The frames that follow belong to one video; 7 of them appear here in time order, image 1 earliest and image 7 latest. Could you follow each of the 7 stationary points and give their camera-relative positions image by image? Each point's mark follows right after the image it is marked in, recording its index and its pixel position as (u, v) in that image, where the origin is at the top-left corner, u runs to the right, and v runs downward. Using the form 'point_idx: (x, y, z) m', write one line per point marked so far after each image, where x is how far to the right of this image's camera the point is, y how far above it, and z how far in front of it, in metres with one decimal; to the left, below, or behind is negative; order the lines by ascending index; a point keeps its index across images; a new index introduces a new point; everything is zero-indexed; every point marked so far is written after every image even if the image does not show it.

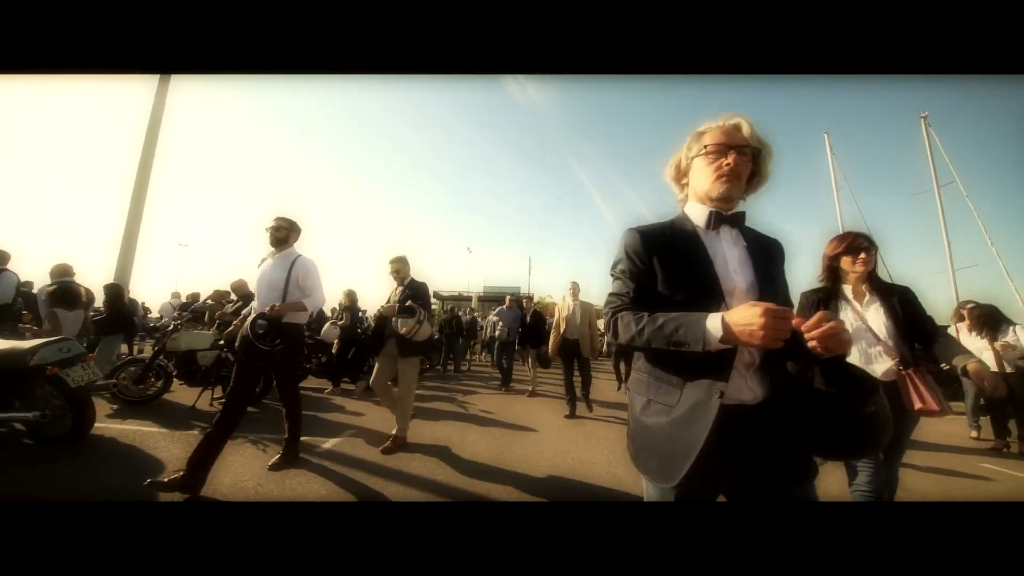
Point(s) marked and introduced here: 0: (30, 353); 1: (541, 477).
0: (-5.3, -0.7, +3.7) m
1: (+0.3, -1.6, +2.9) m
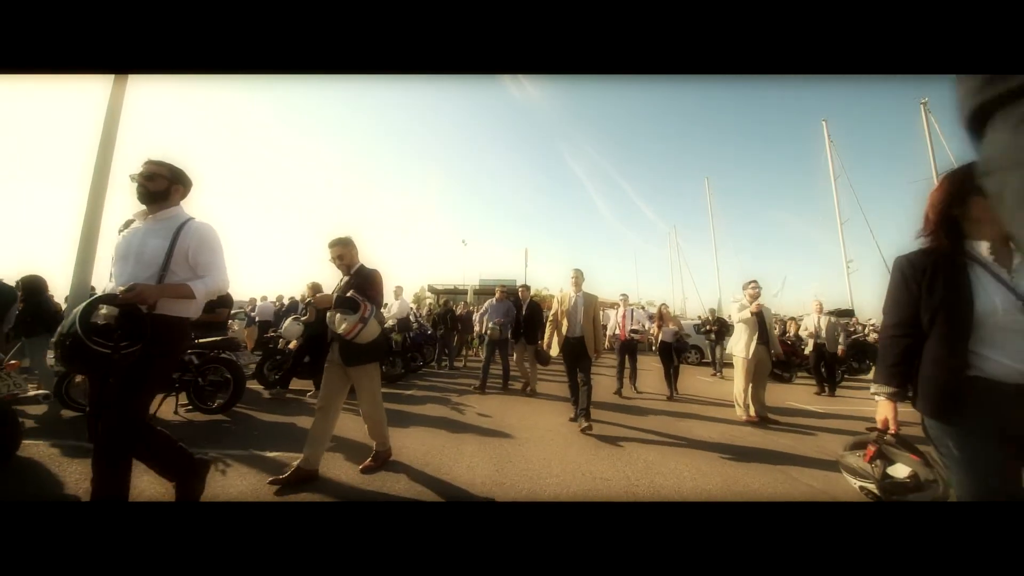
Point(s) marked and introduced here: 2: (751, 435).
0: (-5.3, -0.7, +3.1) m
1: (+0.3, -1.5, +2.3) m
2: (+3.1, -2.0, +4.4) m
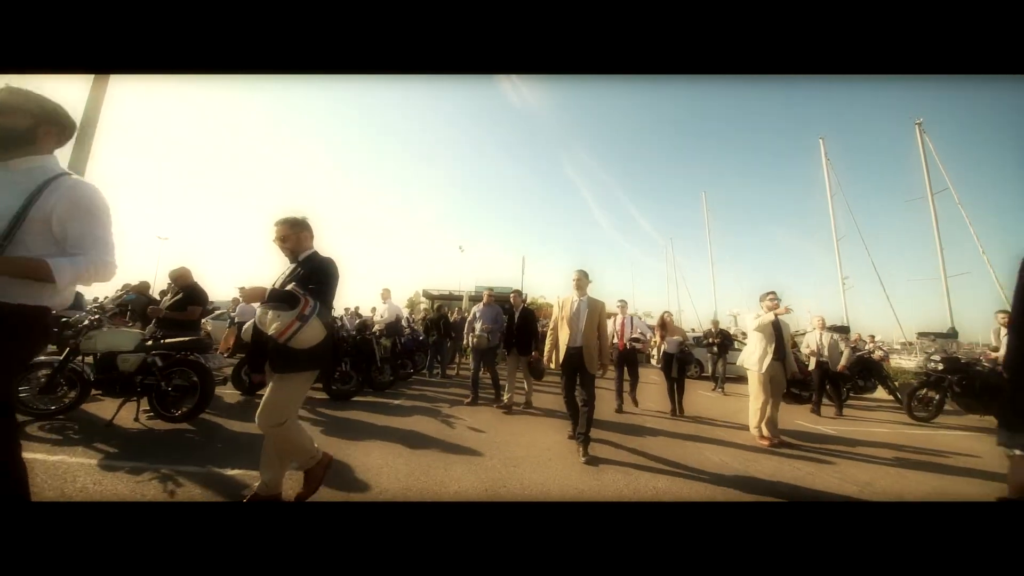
0: (-5.3, -0.5, +2.7) m
1: (+0.3, -1.5, +1.9) m
2: (+3.0, -2.1, +4.0) m
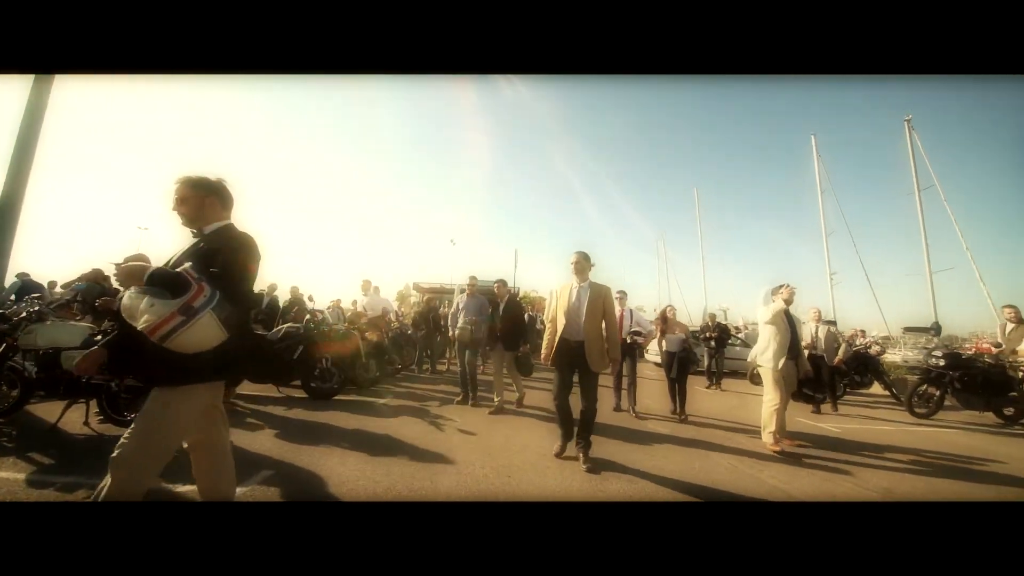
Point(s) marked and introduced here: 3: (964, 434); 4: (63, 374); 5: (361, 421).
0: (-5.3, -0.4, +2.1) m
1: (+0.2, -1.5, +1.6) m
2: (+2.9, -2.0, +3.7) m
3: (+8.6, -2.8, +6.5) m
4: (-5.1, -1.0, +3.8) m
5: (-2.1, -1.8, +4.7) m
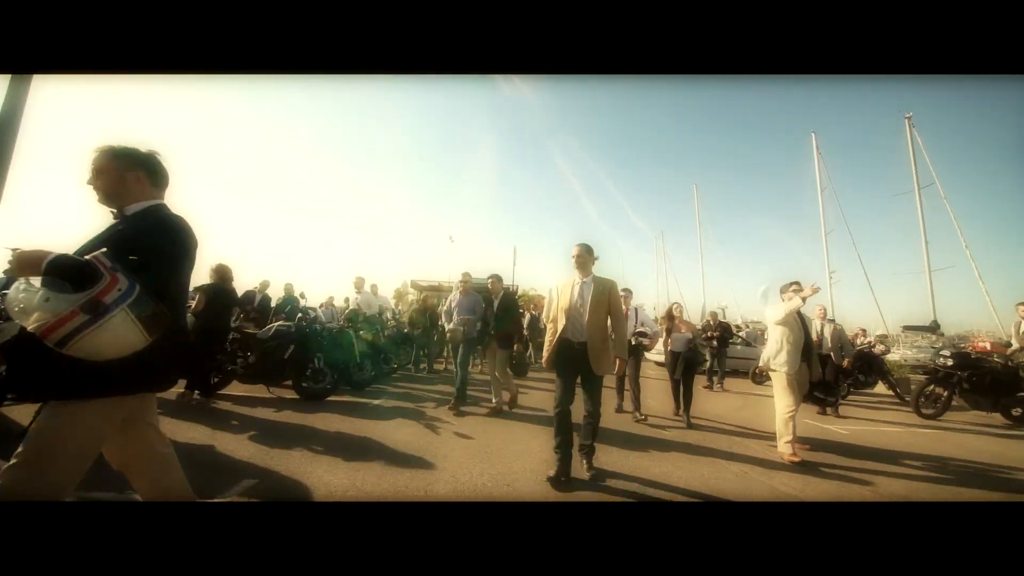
0: (-5.3, -0.4, +1.9) m
1: (+0.2, -1.4, +1.4) m
2: (+2.9, -2.0, +3.6) m
3: (+8.6, -2.8, +6.3) m
4: (-5.1, -0.9, +3.6) m
5: (-2.1, -1.8, +4.4) m
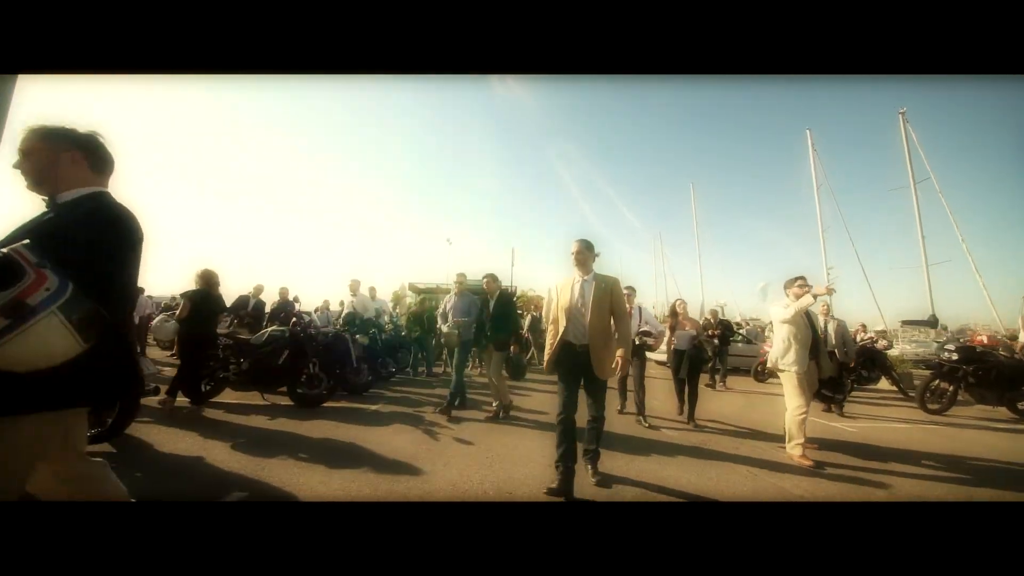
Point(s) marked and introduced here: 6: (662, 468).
0: (-5.3, -0.5, +1.8) m
1: (+0.3, -1.4, +1.2) m
2: (+3.0, -1.9, +3.4) m
3: (+8.7, -2.6, +6.2) m
4: (-5.1, -1.0, +3.4) m
5: (-2.1, -1.8, +4.3) m
6: (+1.6, -1.9, +3.6) m
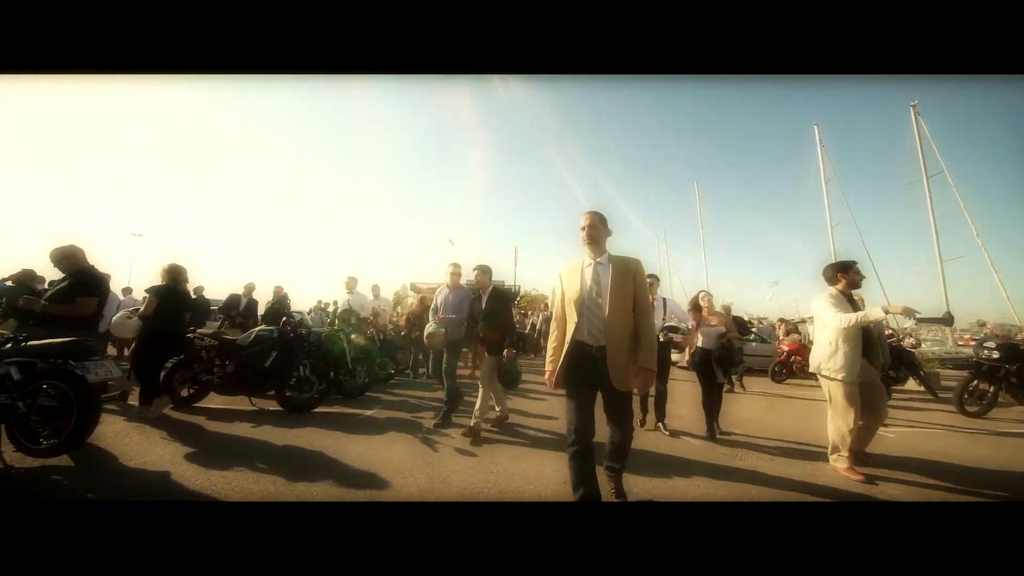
0: (-5.3, -0.4, +1.4) m
1: (+0.3, -1.3, +0.8) m
2: (+3.0, -1.8, +3.0) m
3: (+8.8, -2.5, +5.7) m
4: (-5.0, -0.9, +3.0) m
5: (-2.0, -1.7, +3.9) m
6: (+1.7, -1.8, +3.1) m
